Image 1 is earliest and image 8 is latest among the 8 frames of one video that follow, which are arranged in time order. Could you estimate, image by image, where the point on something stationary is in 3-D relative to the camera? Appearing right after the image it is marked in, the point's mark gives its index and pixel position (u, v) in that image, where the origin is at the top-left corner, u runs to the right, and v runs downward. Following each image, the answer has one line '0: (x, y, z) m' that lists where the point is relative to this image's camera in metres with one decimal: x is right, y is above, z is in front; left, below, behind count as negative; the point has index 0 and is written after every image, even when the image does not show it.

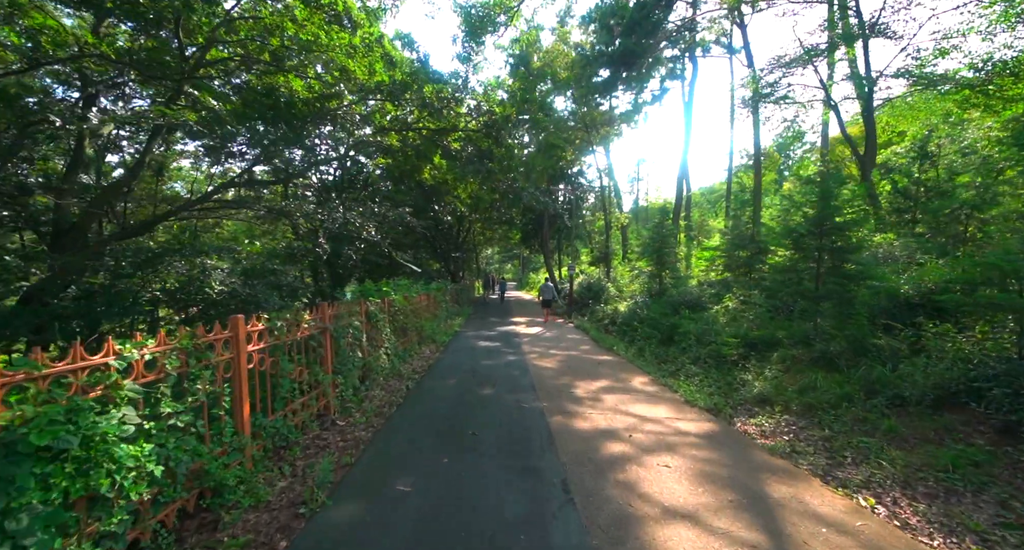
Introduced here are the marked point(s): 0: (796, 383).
0: (+4.3, -1.7, +6.4) m
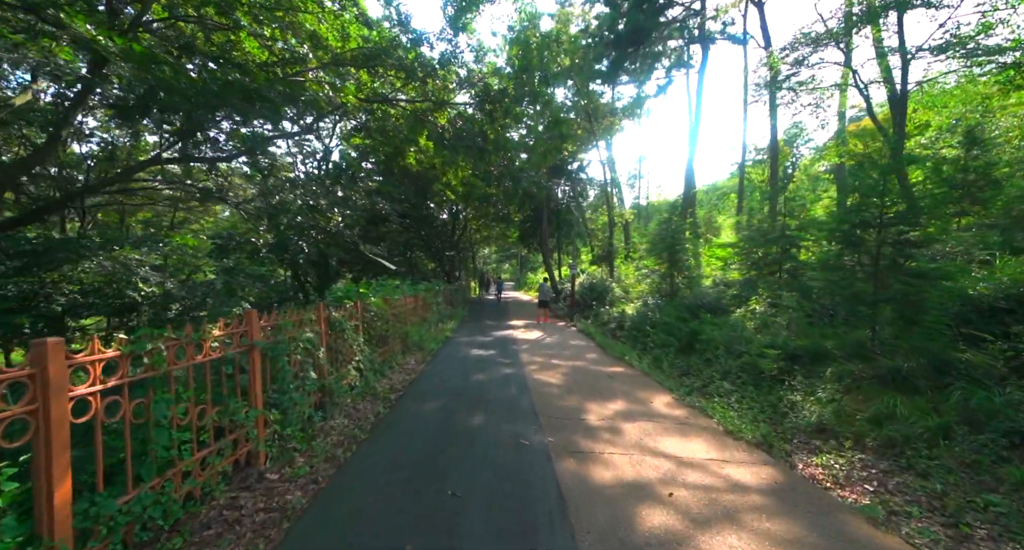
0: (+4.3, -1.6, +5.1) m
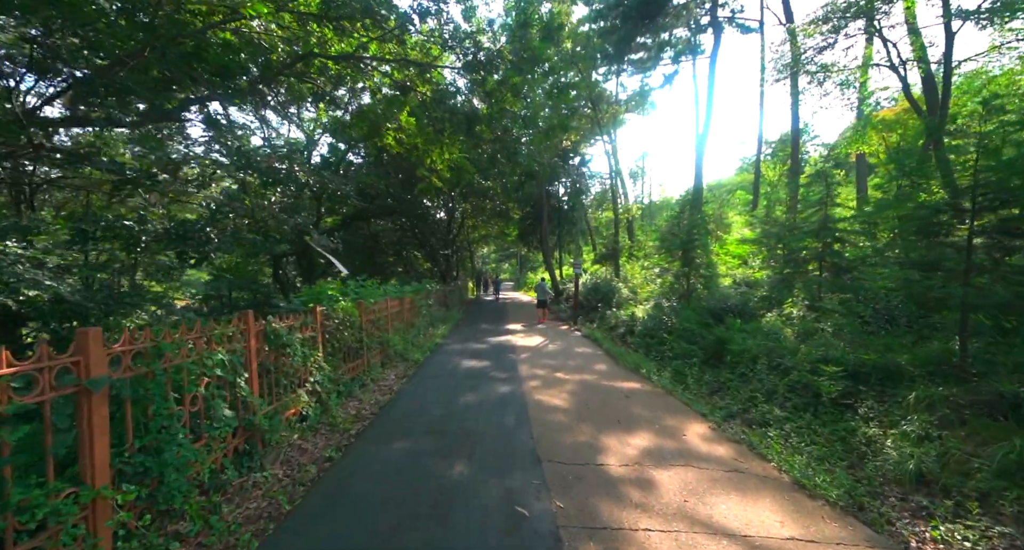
0: (+4.2, -1.6, +3.8) m
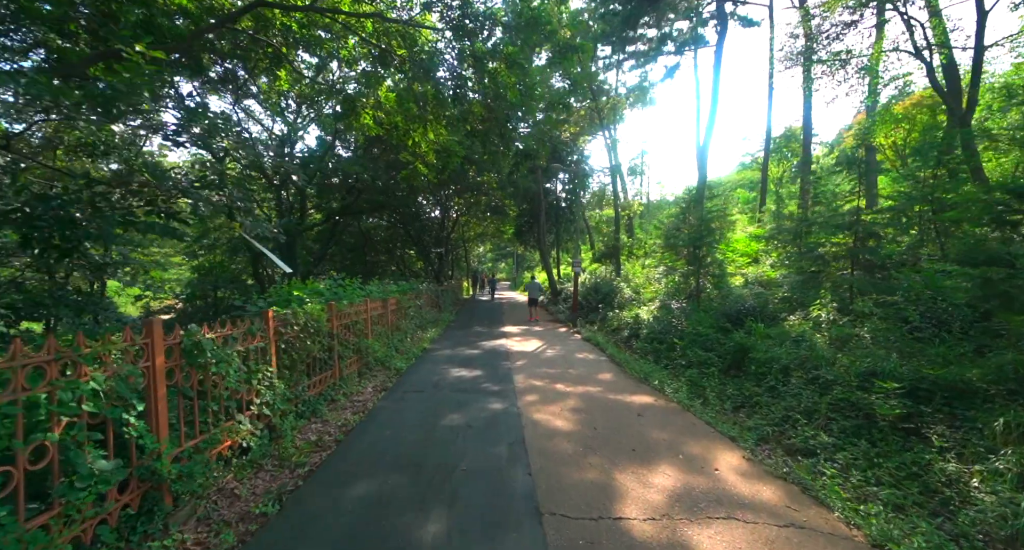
0: (+4.2, -1.6, +2.9) m
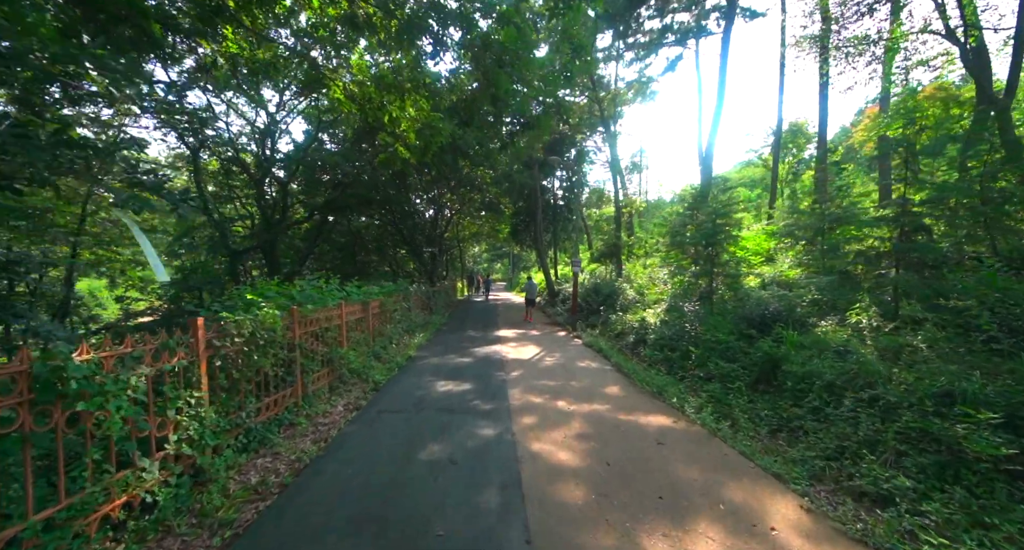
0: (+4.1, -1.6, +2.0) m
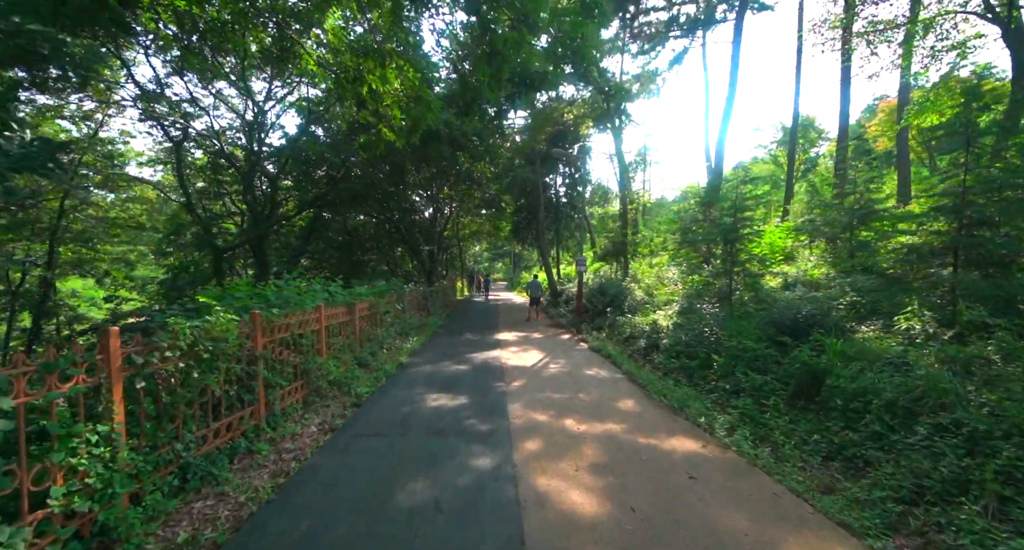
0: (+4.1, -1.6, +1.2) m
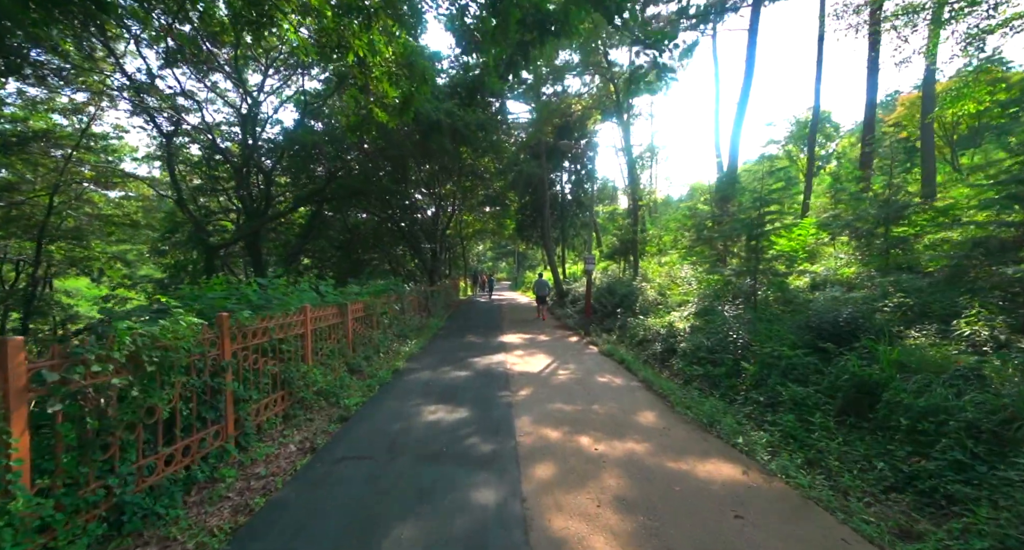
0: (+4.2, -1.6, +0.5) m
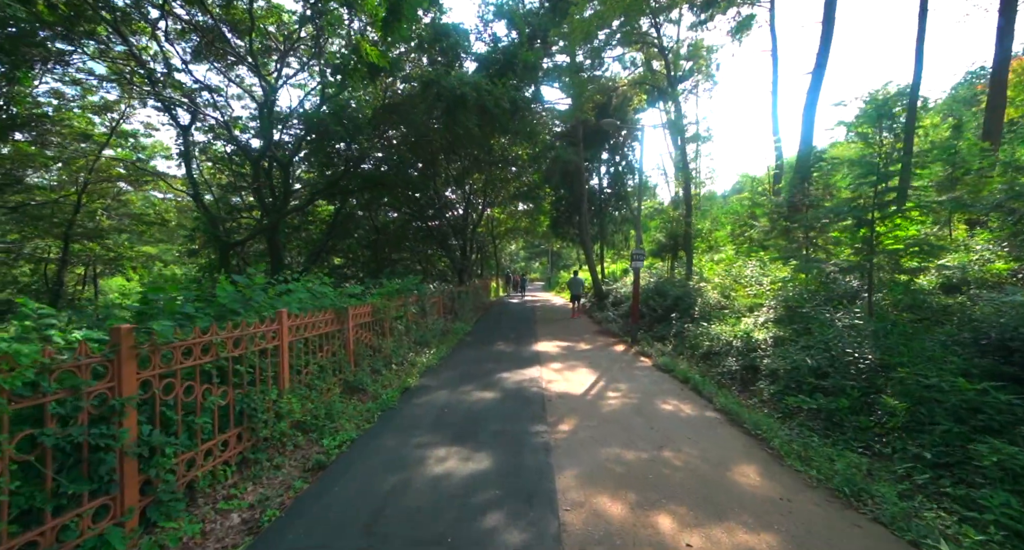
0: (+4.1, -1.5, -1.4) m
